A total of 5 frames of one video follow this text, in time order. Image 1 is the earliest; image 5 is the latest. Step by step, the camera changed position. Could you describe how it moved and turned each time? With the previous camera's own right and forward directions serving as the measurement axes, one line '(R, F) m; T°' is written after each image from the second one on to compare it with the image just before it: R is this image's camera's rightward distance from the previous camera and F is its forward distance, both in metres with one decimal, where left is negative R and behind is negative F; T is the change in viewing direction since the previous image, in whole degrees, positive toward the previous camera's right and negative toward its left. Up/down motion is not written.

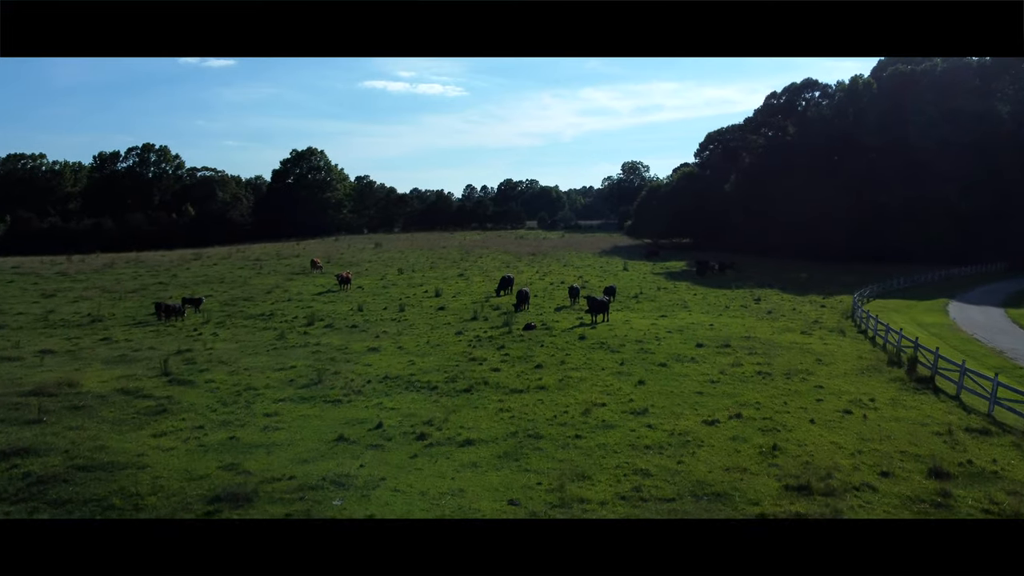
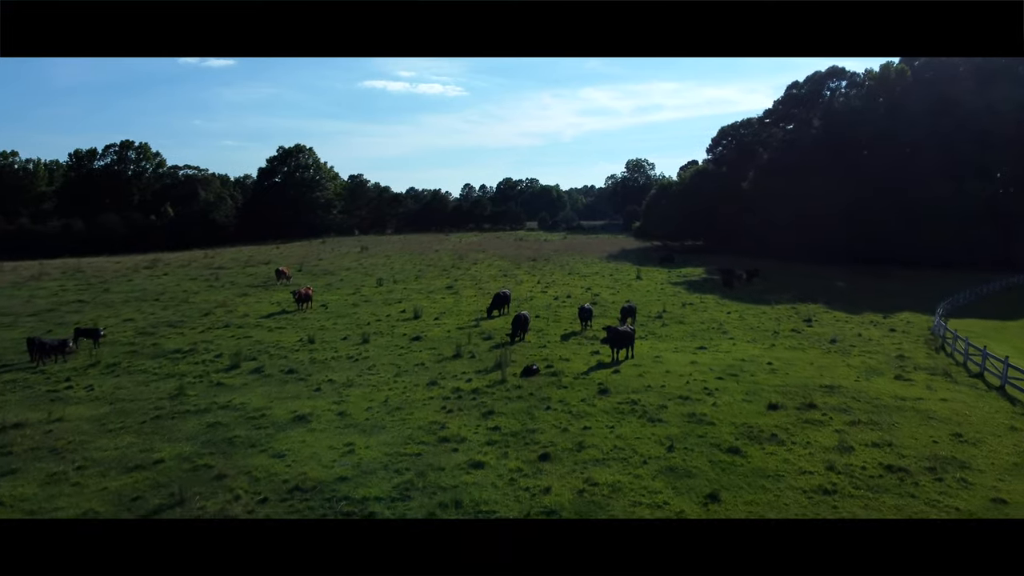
(+0.2, +5.5) m; 0°
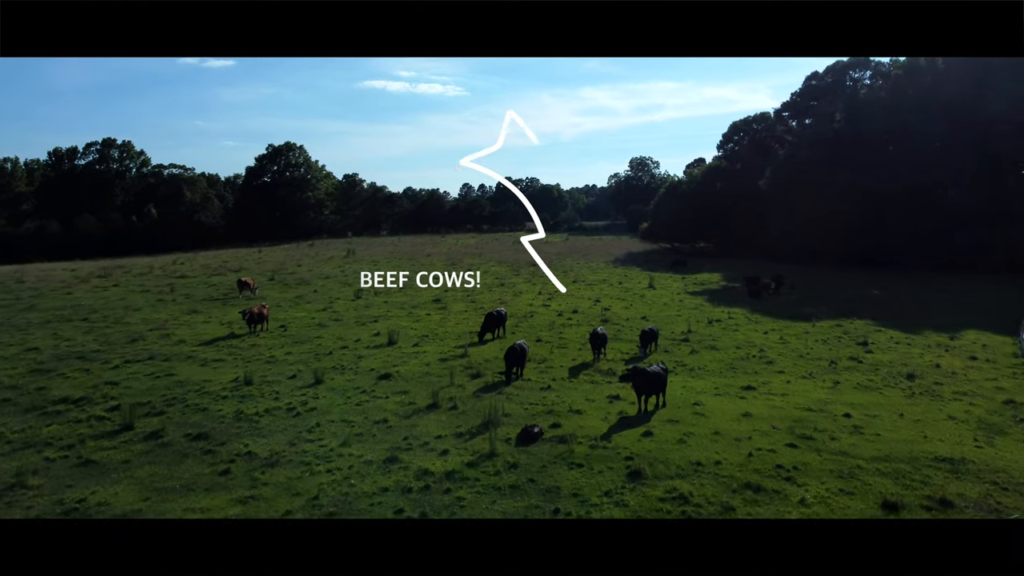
(+0.2, +4.2) m; 0°
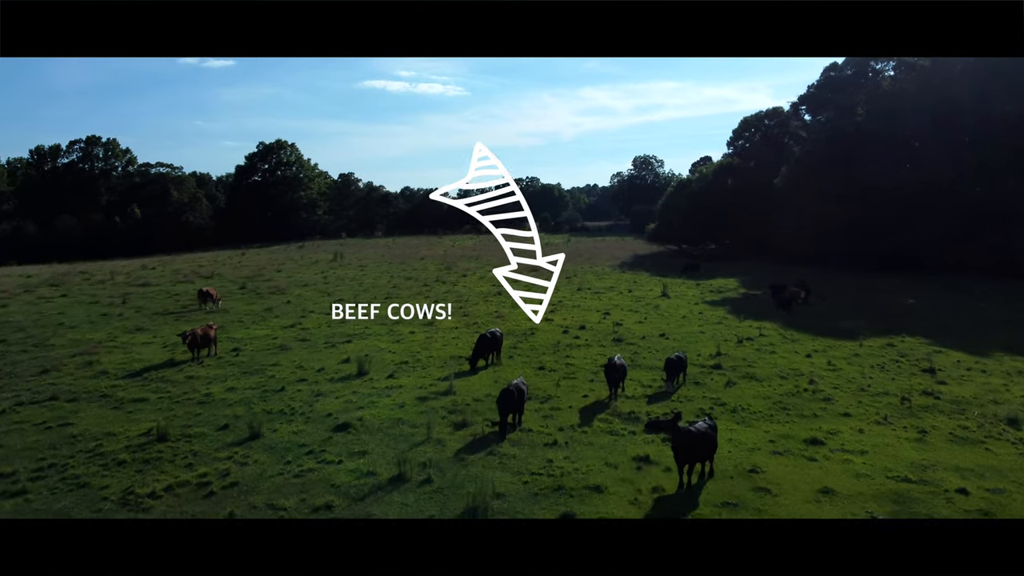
(+0.1, +3.5) m; 0°
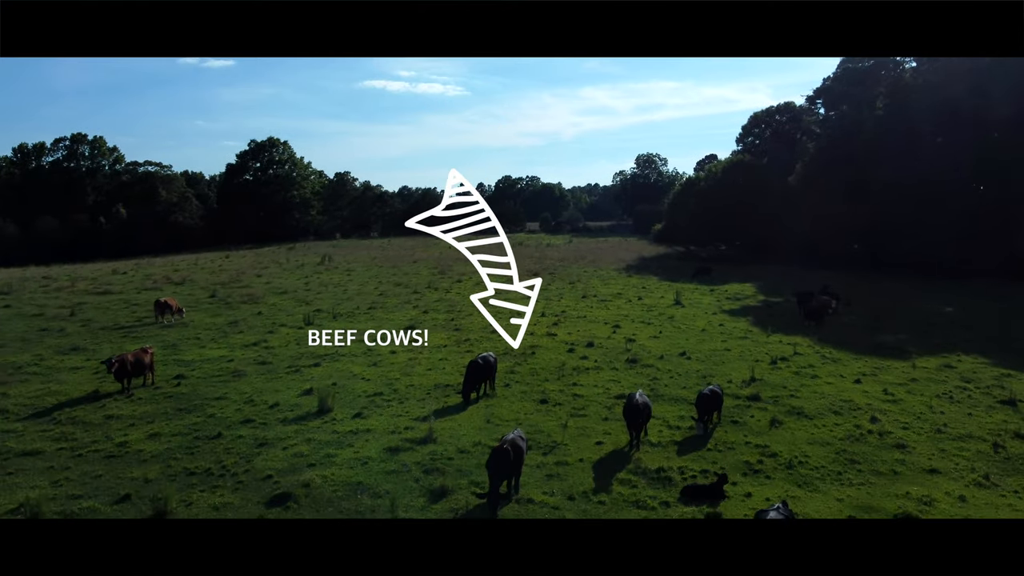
(+0.1, +2.9) m; 0°
